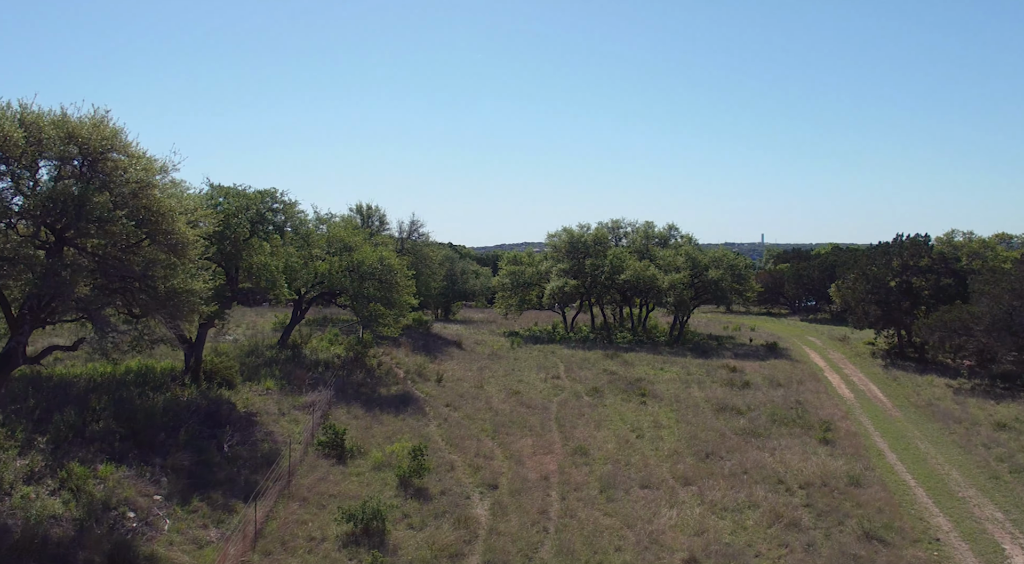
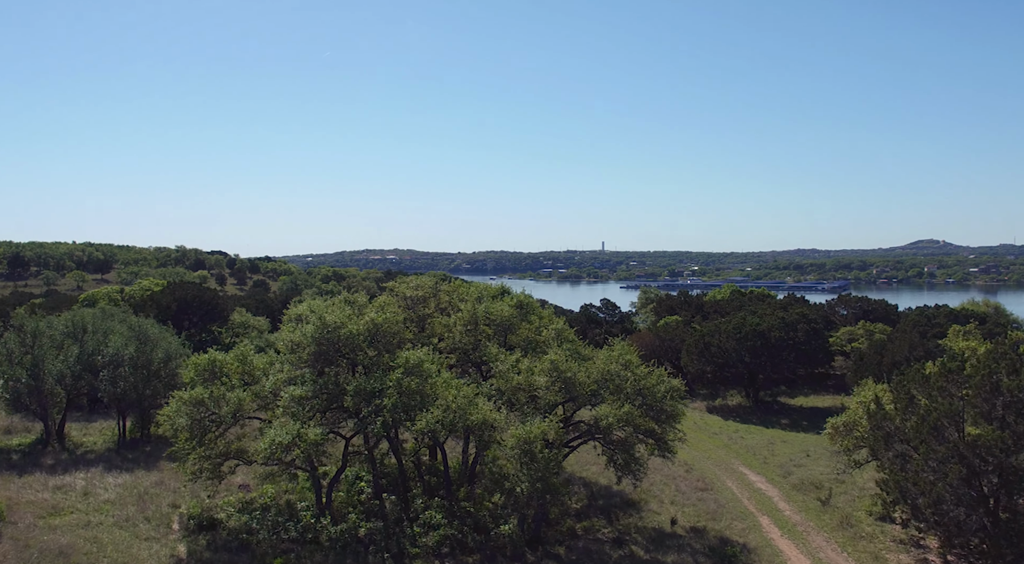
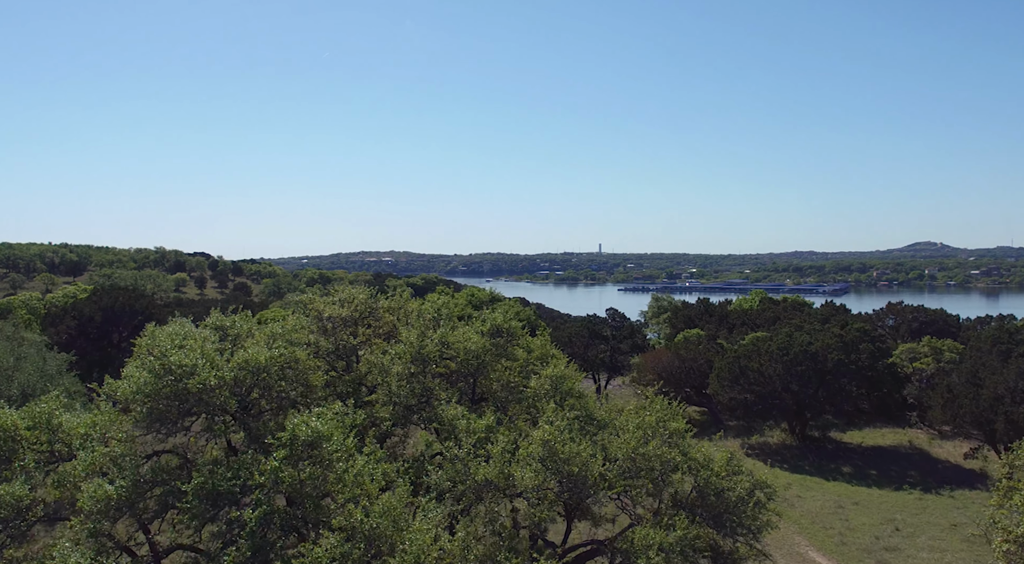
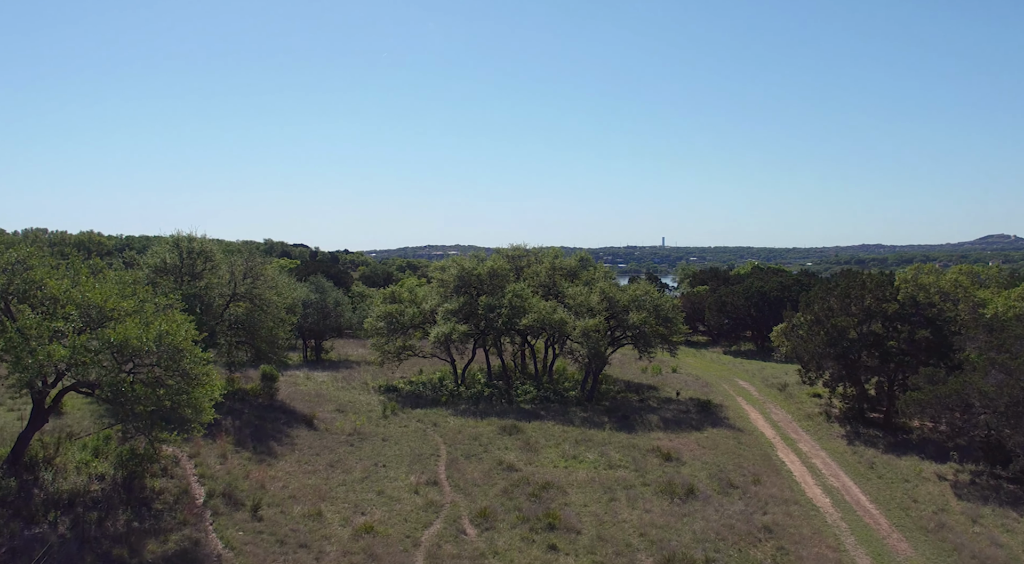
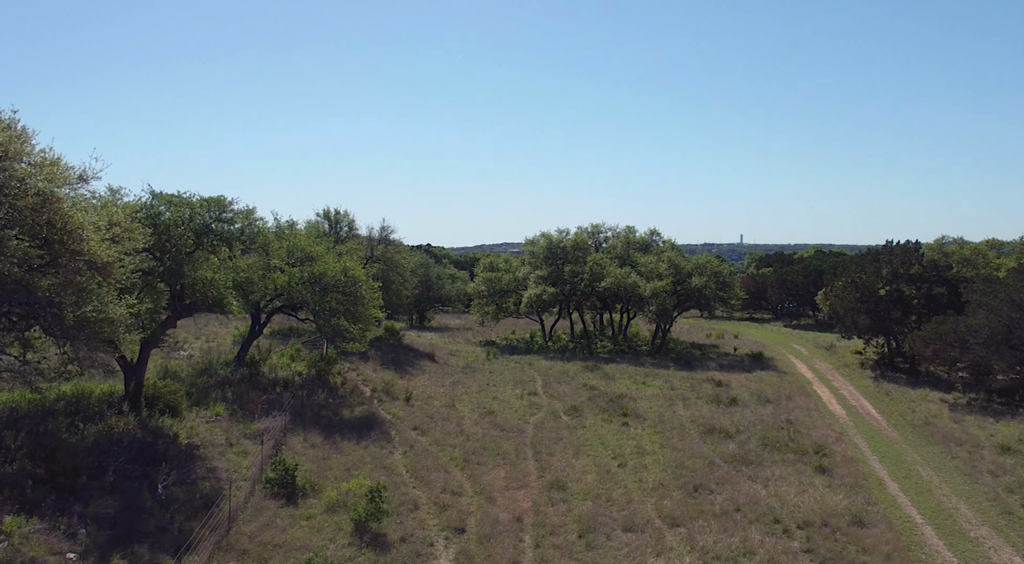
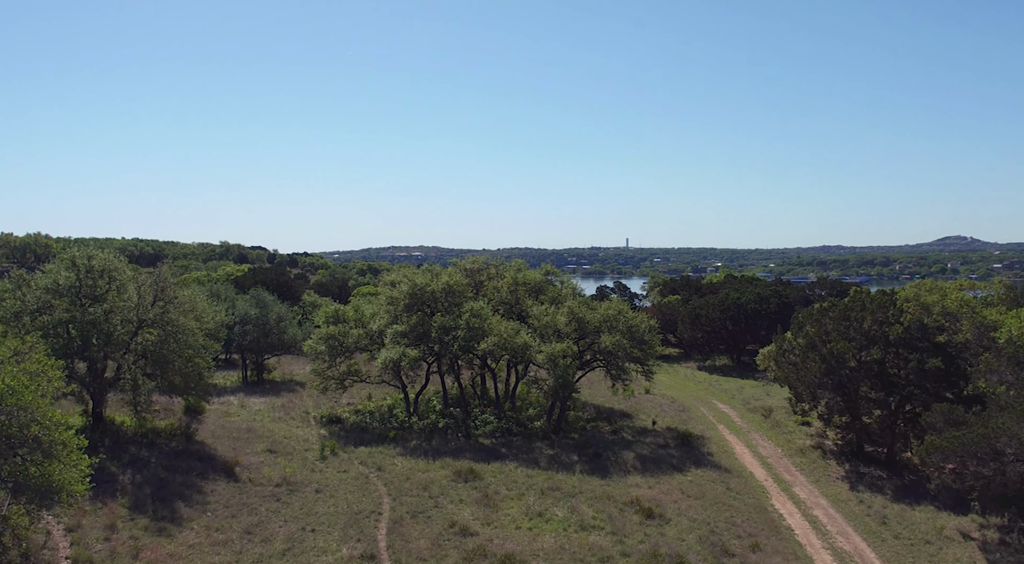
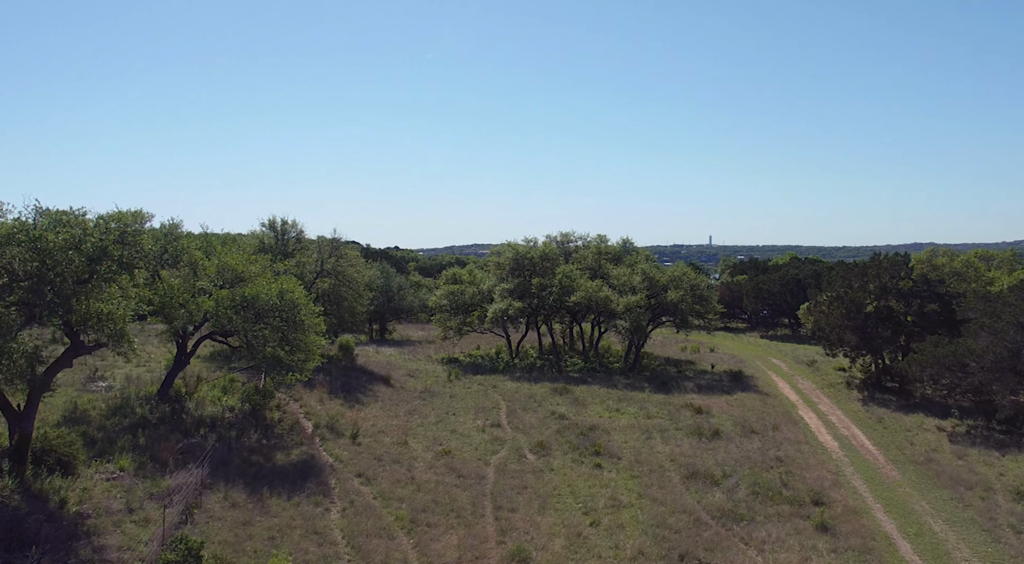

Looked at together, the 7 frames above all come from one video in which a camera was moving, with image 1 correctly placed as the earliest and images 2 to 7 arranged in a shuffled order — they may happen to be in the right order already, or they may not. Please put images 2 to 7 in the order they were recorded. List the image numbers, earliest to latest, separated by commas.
5, 7, 4, 6, 2, 3
